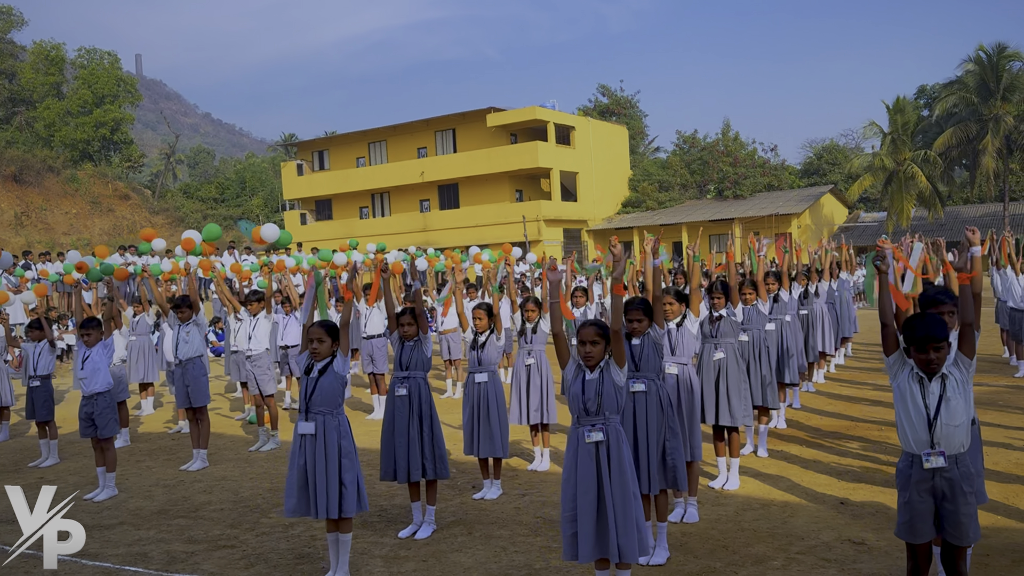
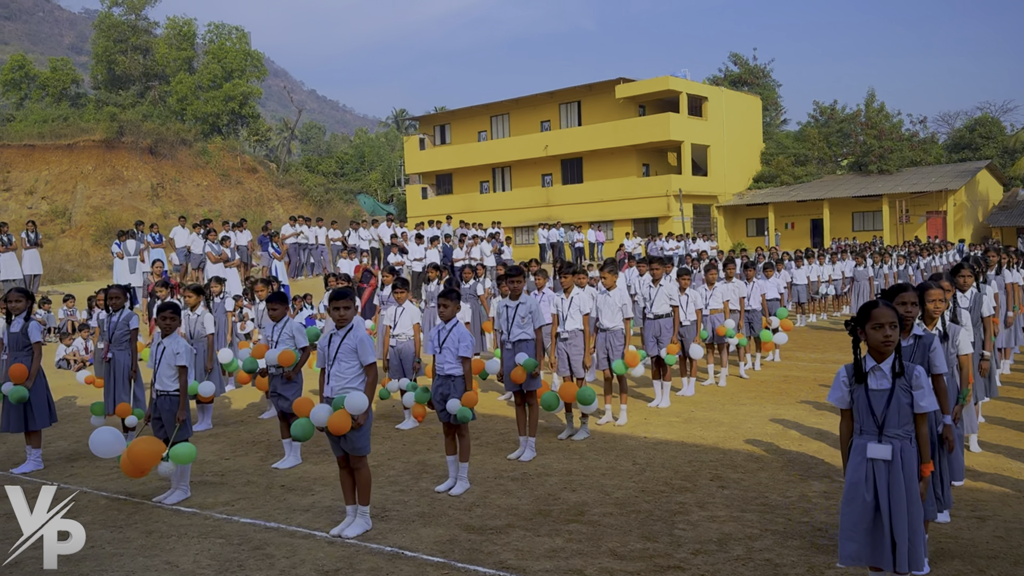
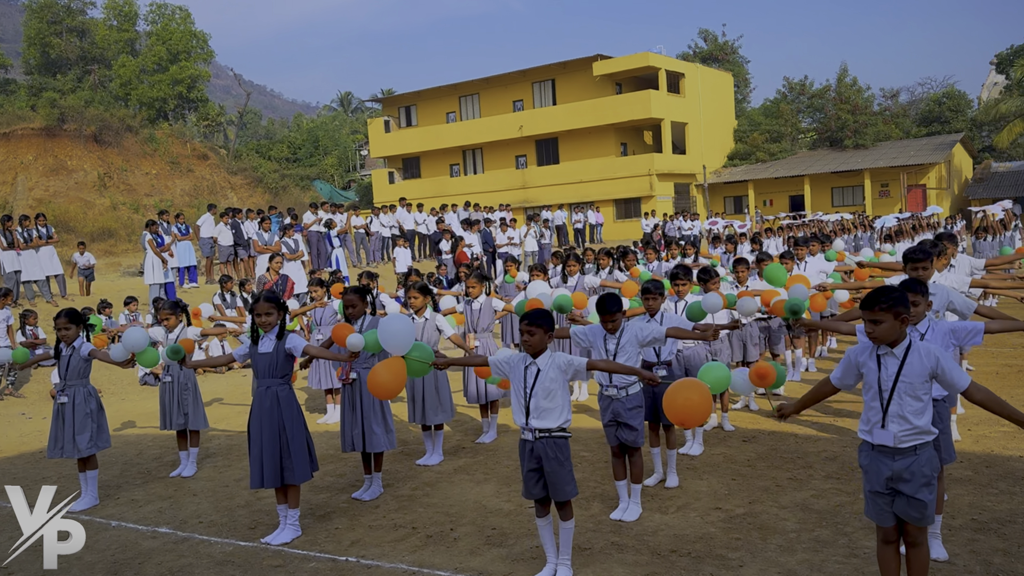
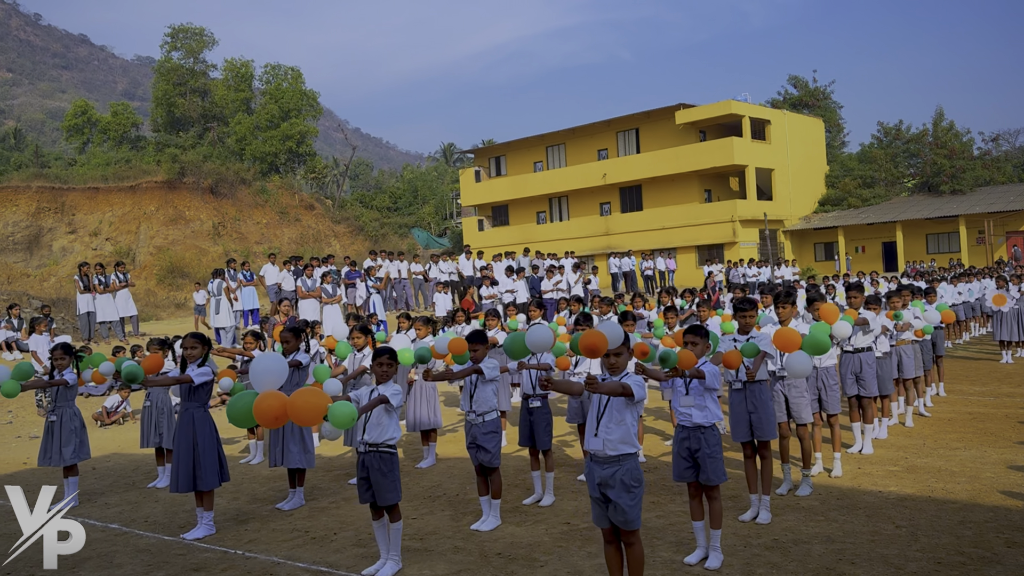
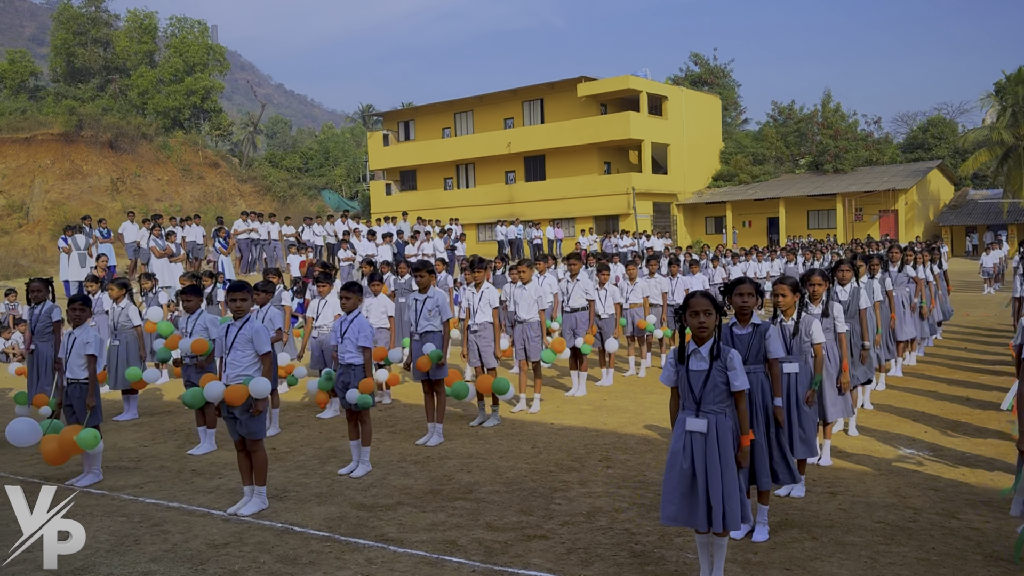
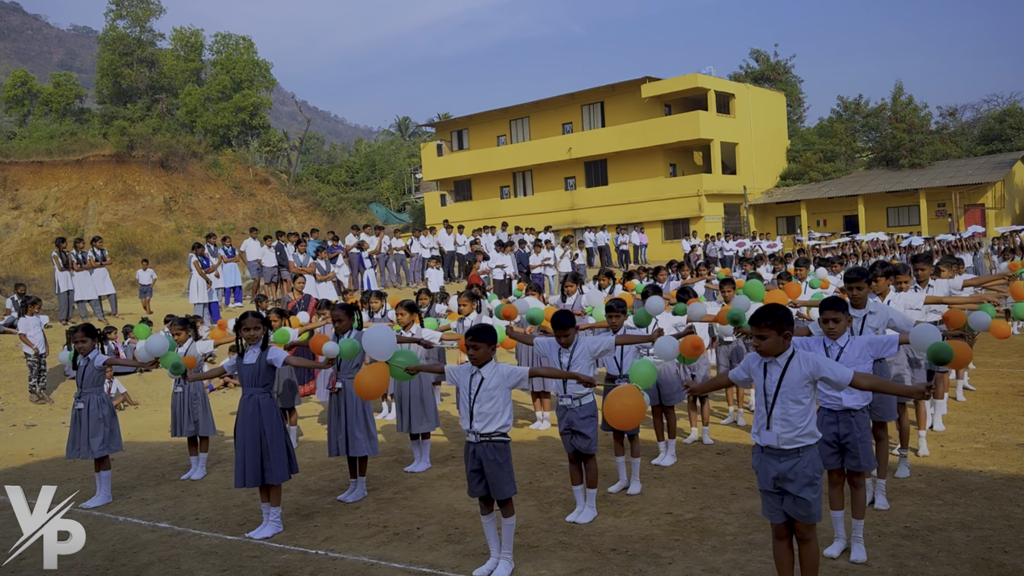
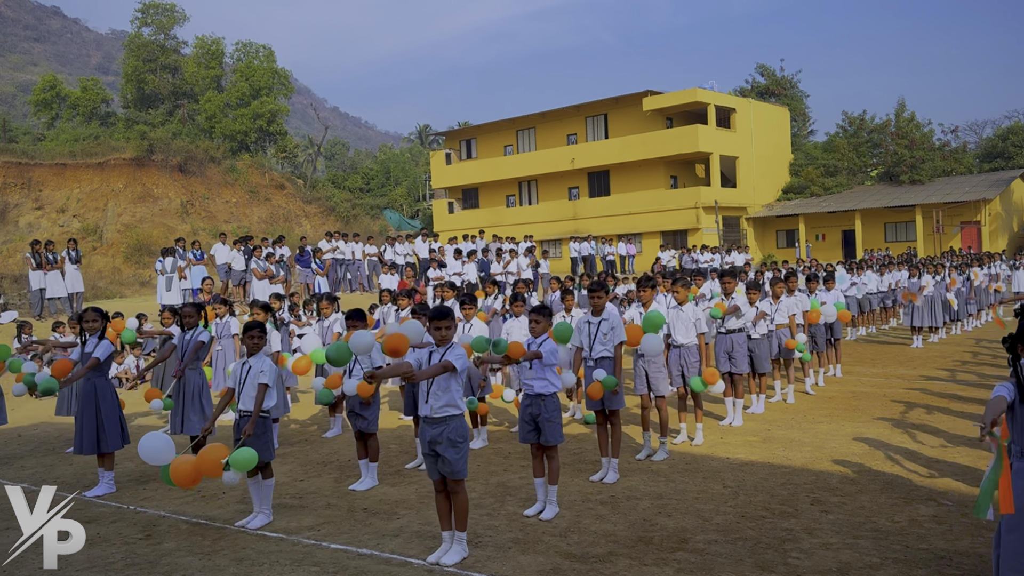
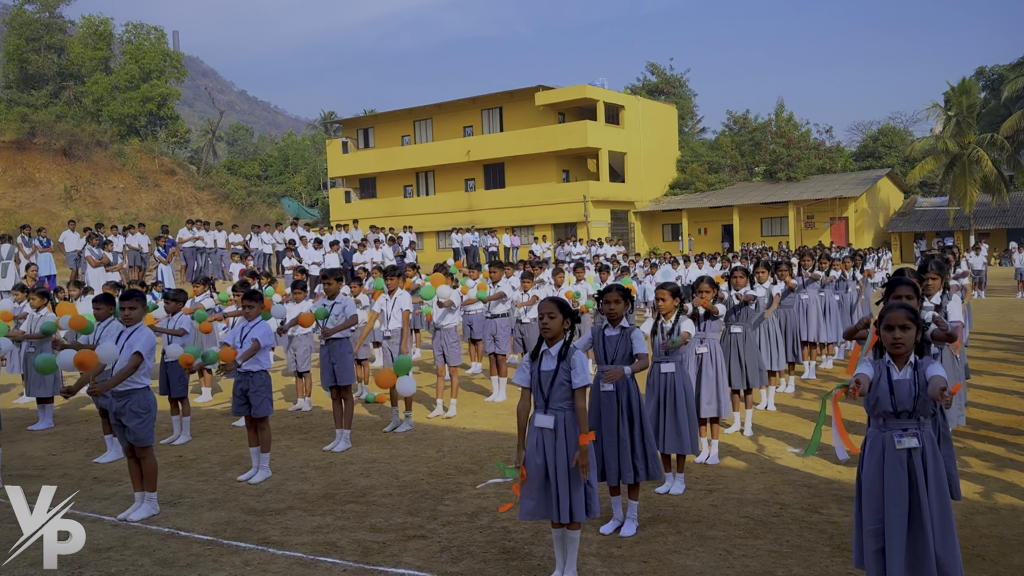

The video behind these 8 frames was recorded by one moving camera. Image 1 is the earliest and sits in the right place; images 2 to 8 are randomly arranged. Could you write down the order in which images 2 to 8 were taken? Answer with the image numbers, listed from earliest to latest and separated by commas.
8, 5, 2, 7, 4, 6, 3
